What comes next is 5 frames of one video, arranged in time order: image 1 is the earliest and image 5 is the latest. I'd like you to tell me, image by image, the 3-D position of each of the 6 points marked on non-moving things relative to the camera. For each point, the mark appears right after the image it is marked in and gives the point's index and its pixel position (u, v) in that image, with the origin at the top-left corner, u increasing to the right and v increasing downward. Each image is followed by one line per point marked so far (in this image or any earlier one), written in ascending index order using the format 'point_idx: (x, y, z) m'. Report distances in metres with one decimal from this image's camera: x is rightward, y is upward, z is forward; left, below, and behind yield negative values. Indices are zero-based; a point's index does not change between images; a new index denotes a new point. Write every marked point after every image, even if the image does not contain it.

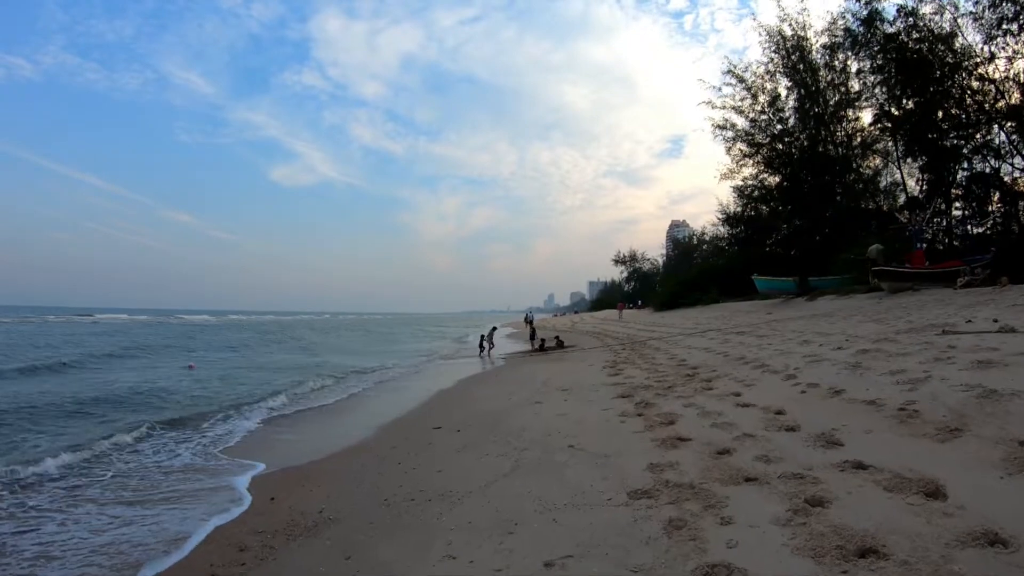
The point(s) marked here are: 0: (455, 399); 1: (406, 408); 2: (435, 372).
0: (-1.1, -2.2, +10.6) m
1: (-2.2, -2.4, +10.8) m
2: (-2.5, -2.6, +17.6) m
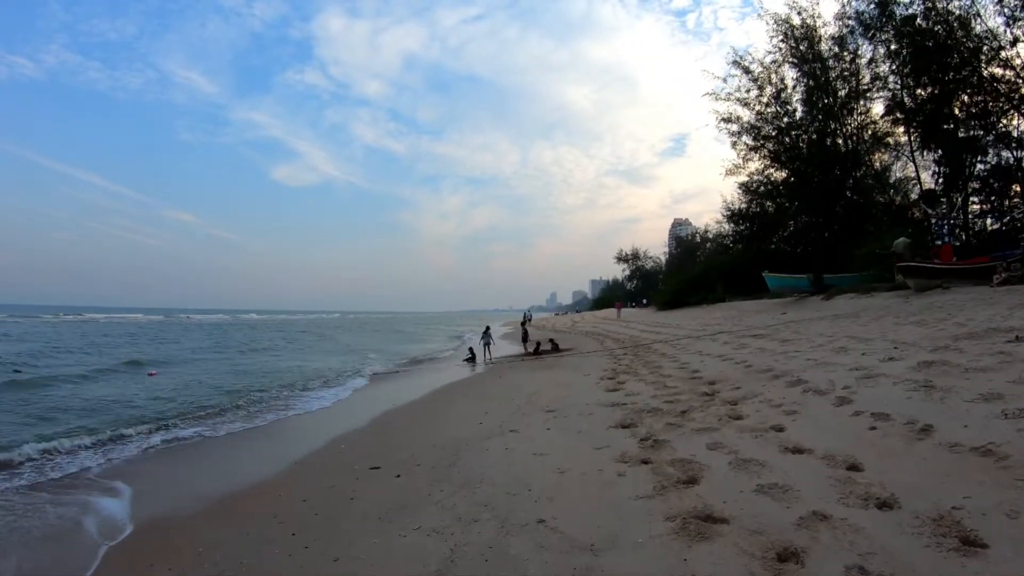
0: (-1.5, -2.1, +9.0) m
1: (-2.5, -2.3, +9.2) m
2: (-2.8, -2.5, +16.0) m
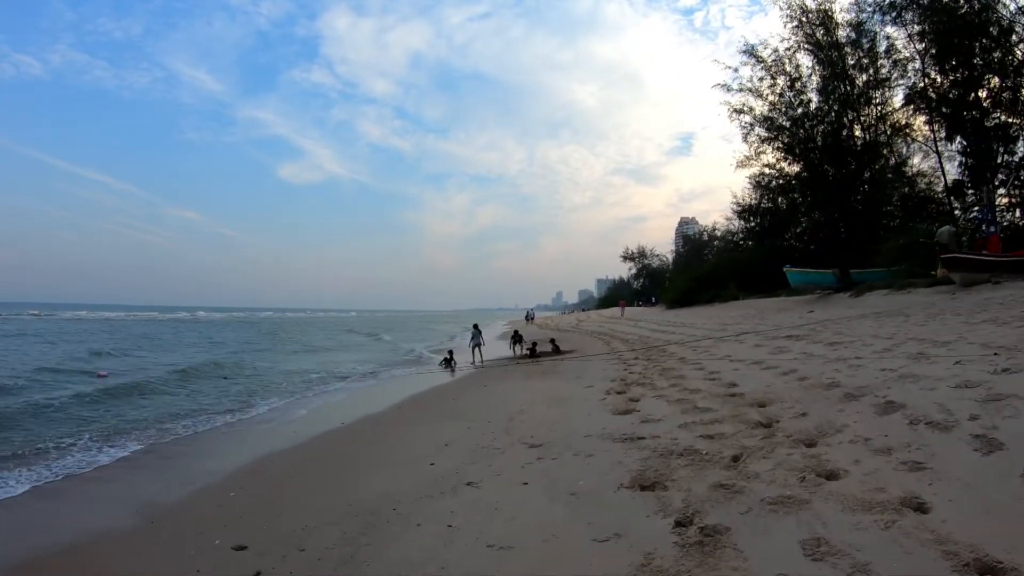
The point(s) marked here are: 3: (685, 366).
0: (-1.7, -2.0, +7.1) m
1: (-2.8, -2.2, +7.3) m
2: (-3.0, -2.4, +14.1) m
3: (+2.7, -1.2, +8.3) m
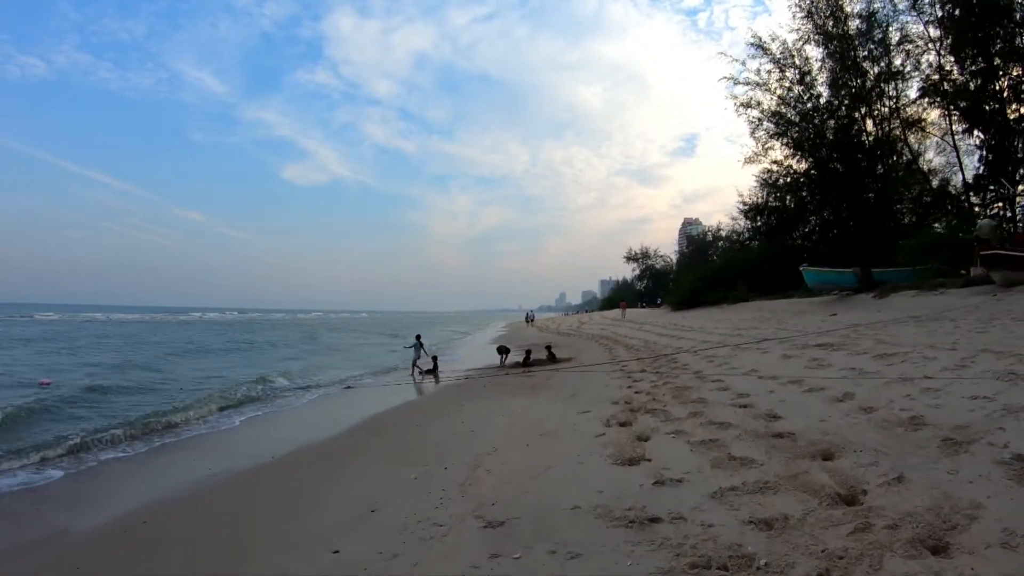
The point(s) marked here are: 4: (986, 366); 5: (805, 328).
0: (-2.0, -2.0, +5.6) m
1: (-3.0, -2.2, +5.8) m
2: (-3.2, -2.4, +12.6) m
3: (+2.4, -1.2, +6.8) m
4: (+5.1, -0.8, +5.7) m
5: (+6.8, -0.9, +12.4) m
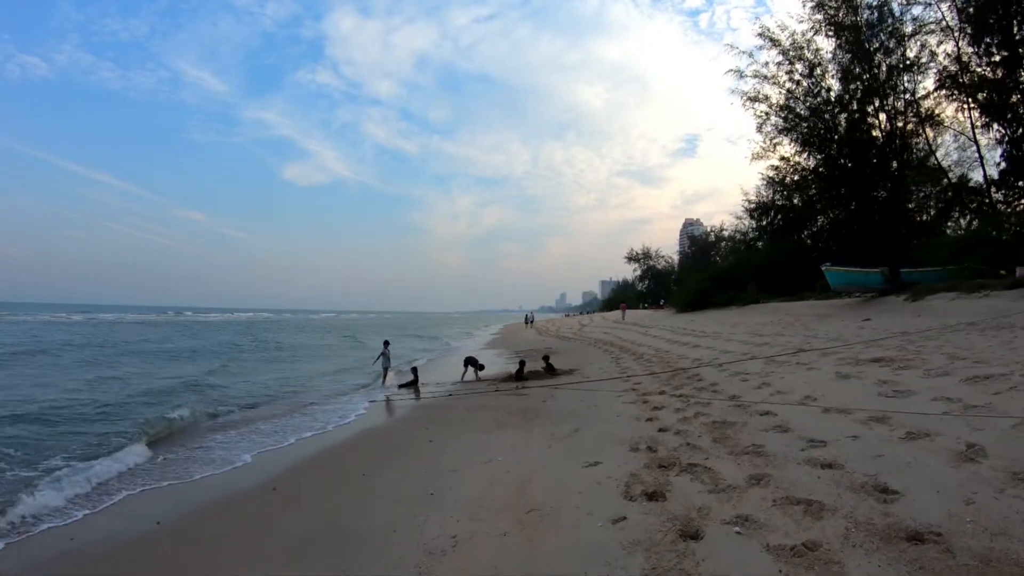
0: (-2.1, -2.0, +4.0) m
1: (-3.2, -2.2, +4.2) m
2: (-3.4, -2.4, +11.0) m
3: (+2.3, -1.2, +5.1) m
4: (+4.9, -0.9, +4.1) m
5: (+6.7, -1.0, +10.8) m
